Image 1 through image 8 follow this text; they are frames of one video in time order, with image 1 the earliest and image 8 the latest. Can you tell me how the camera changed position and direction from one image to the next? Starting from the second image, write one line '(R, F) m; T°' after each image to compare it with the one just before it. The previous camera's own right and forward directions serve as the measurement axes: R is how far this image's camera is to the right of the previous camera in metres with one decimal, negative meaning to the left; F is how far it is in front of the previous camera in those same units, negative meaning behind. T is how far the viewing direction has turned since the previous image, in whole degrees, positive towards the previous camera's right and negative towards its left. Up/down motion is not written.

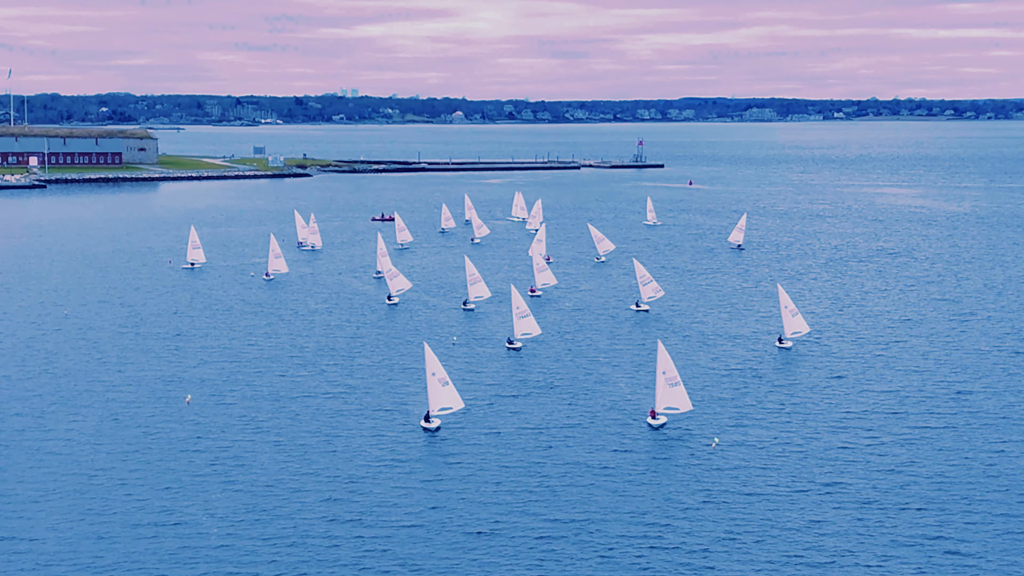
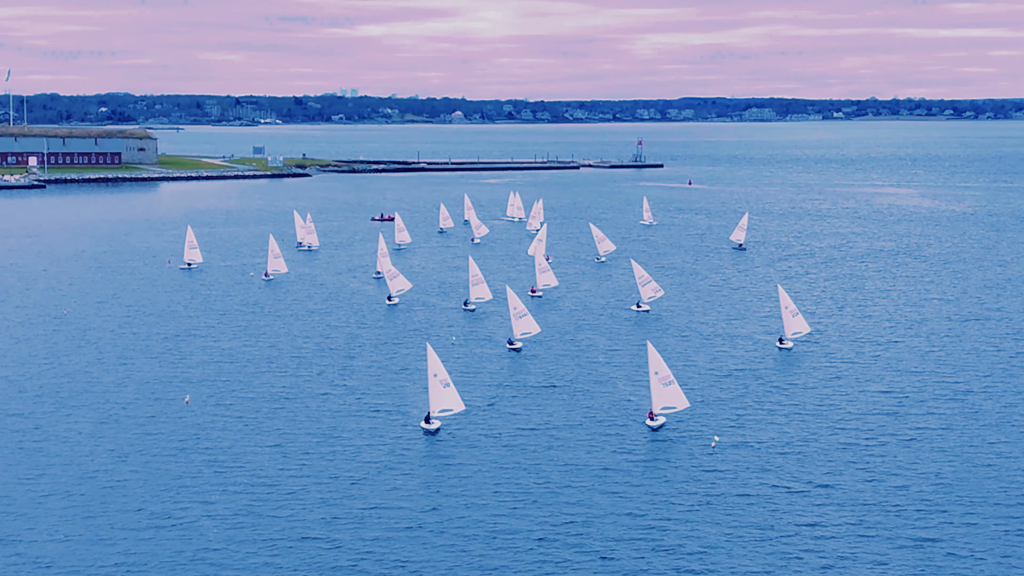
(-2.4, +16.6) m; 0°
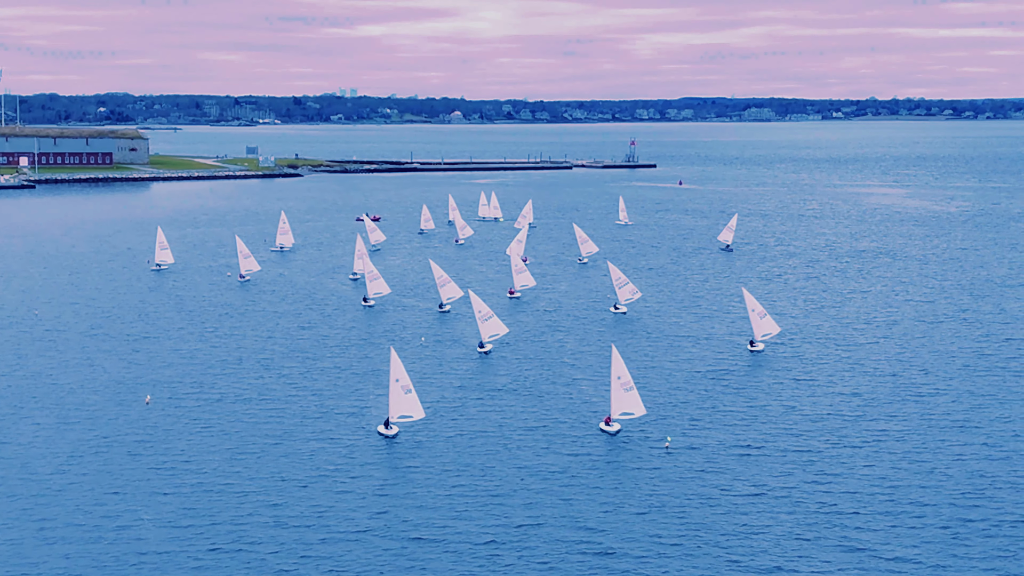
(+1.2, +0.5) m; 0°
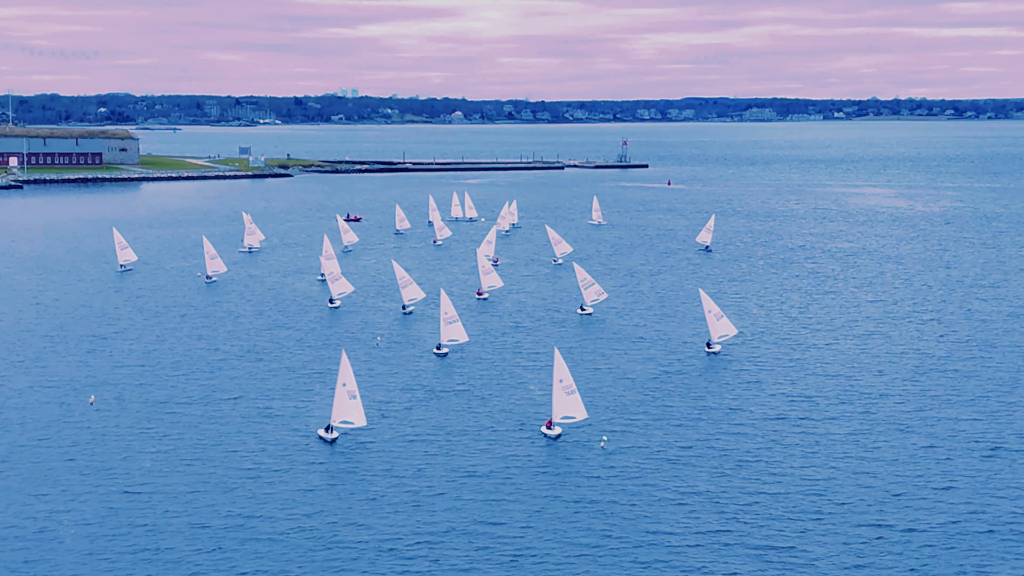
(+1.7, +0.5) m; 0°
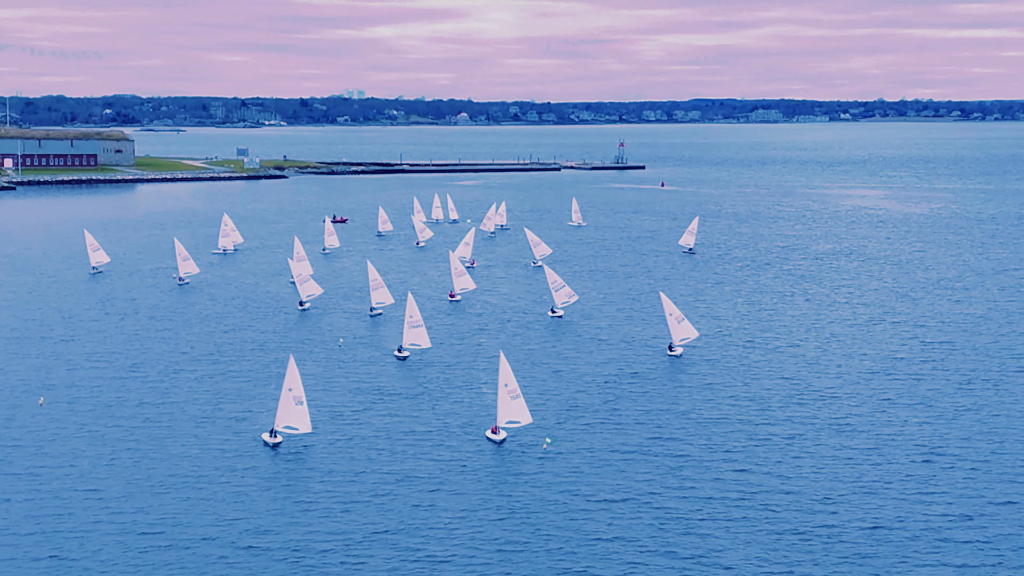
(+1.7, +0.3) m; 0°
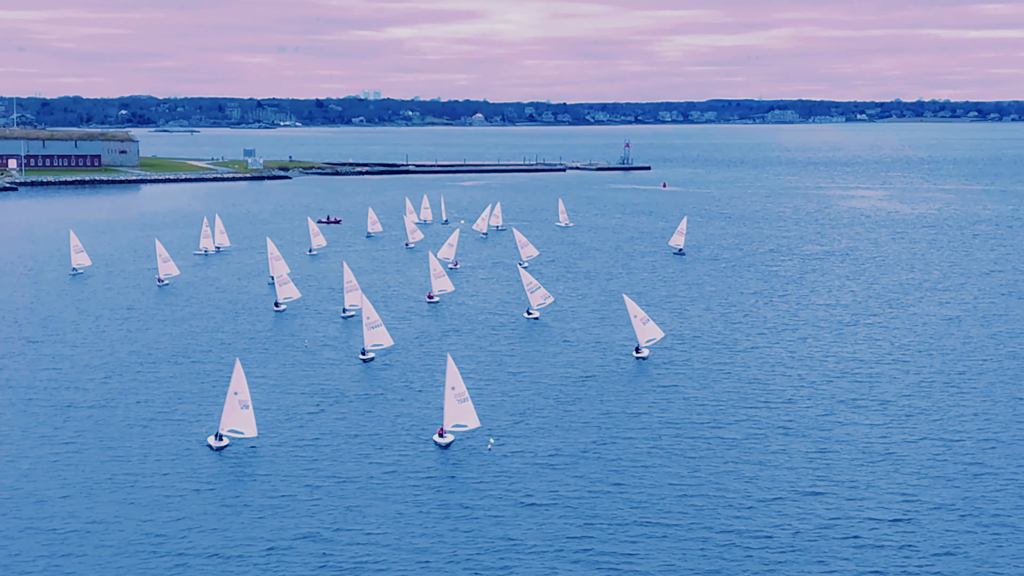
(+1.8, +0.3) m; -1°
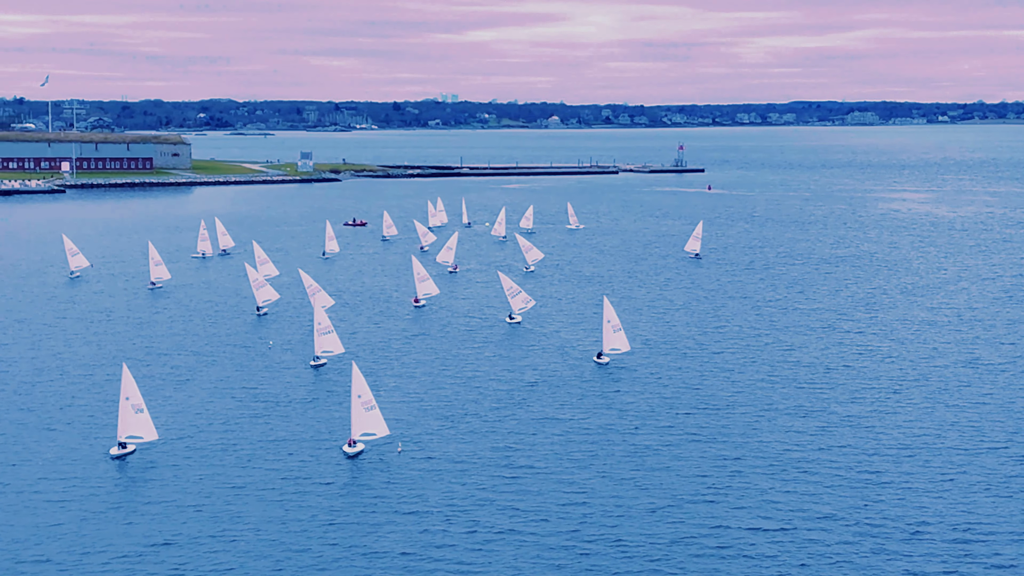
(+4.4, +1.1) m; -3°
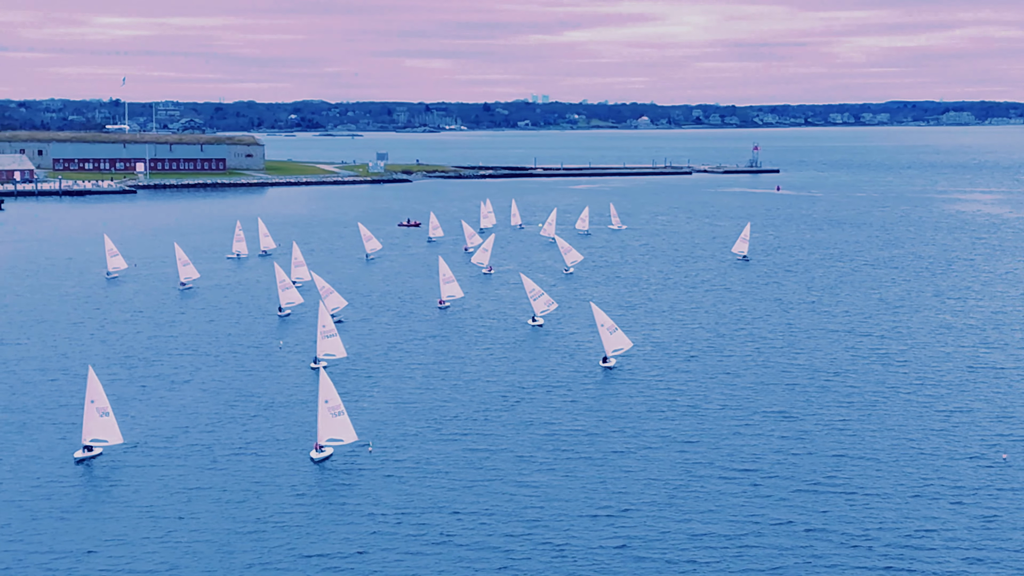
(+3.1, +0.8) m; -3°
